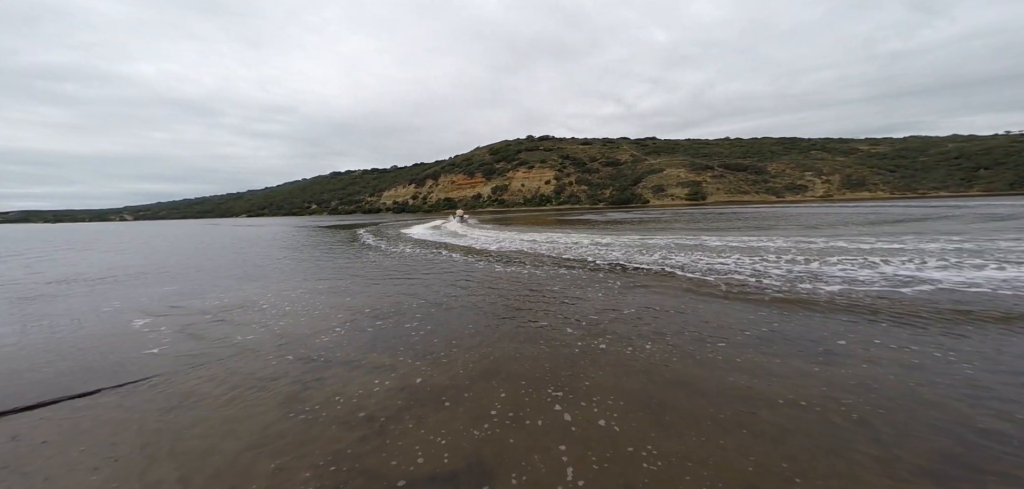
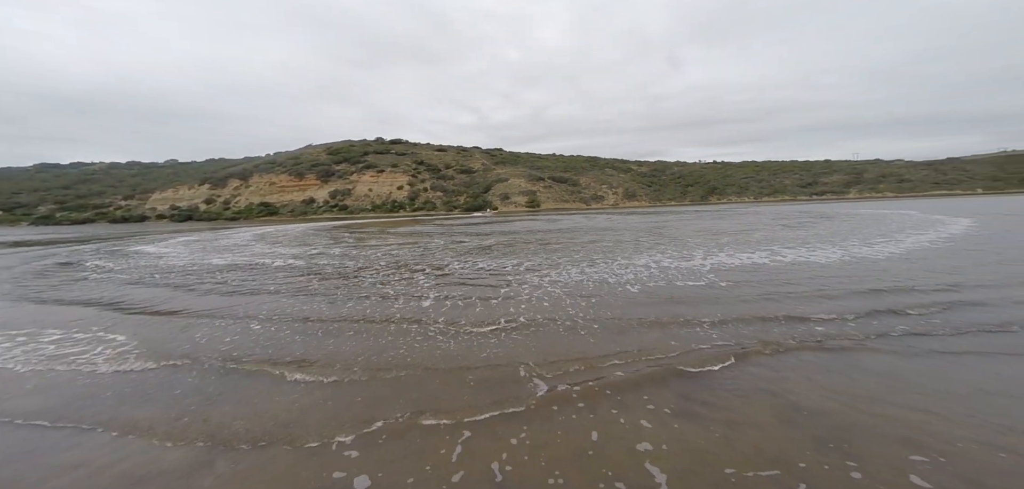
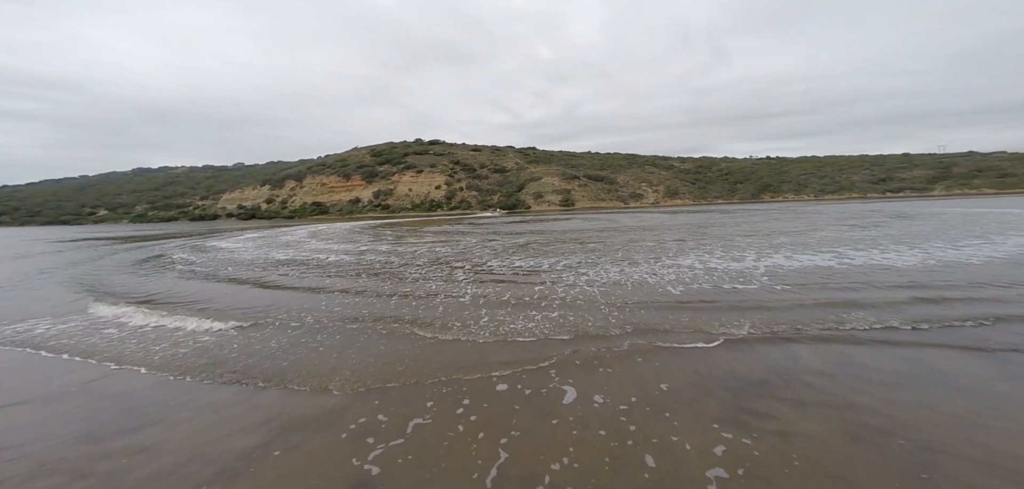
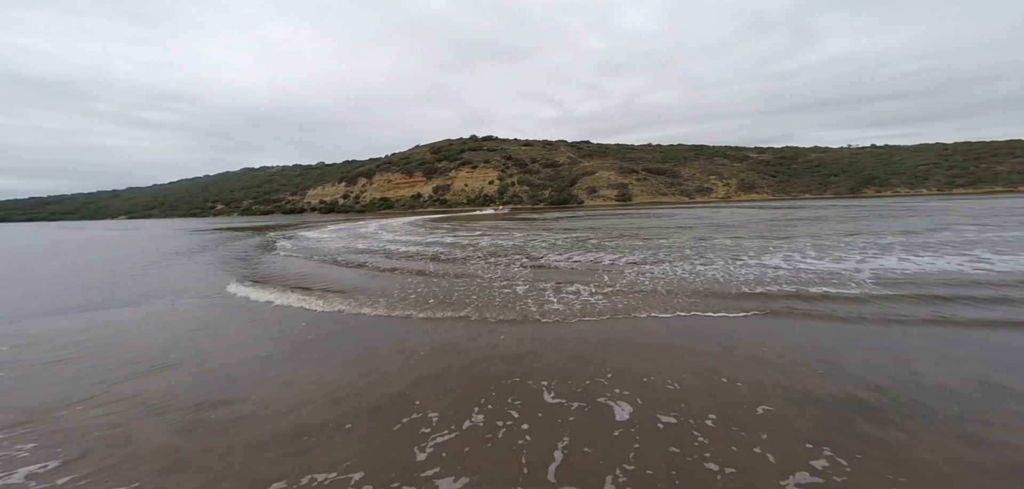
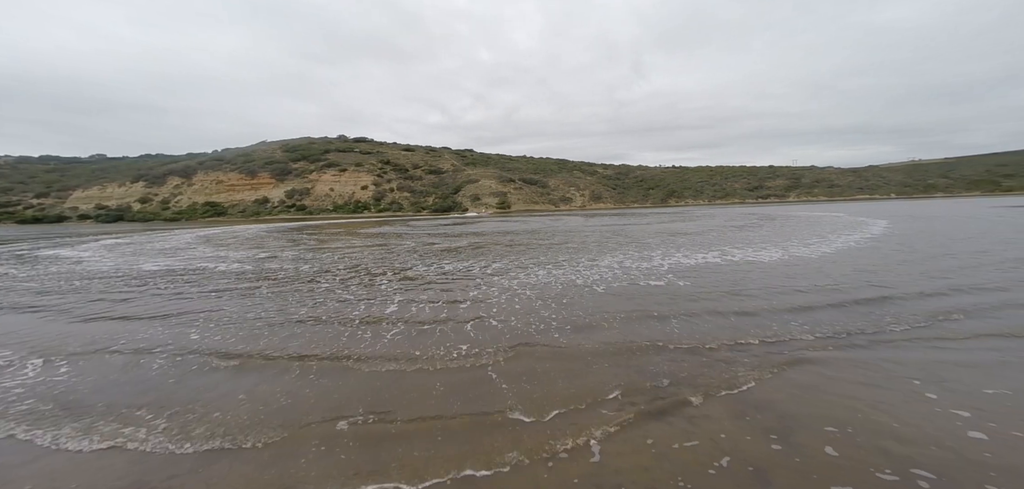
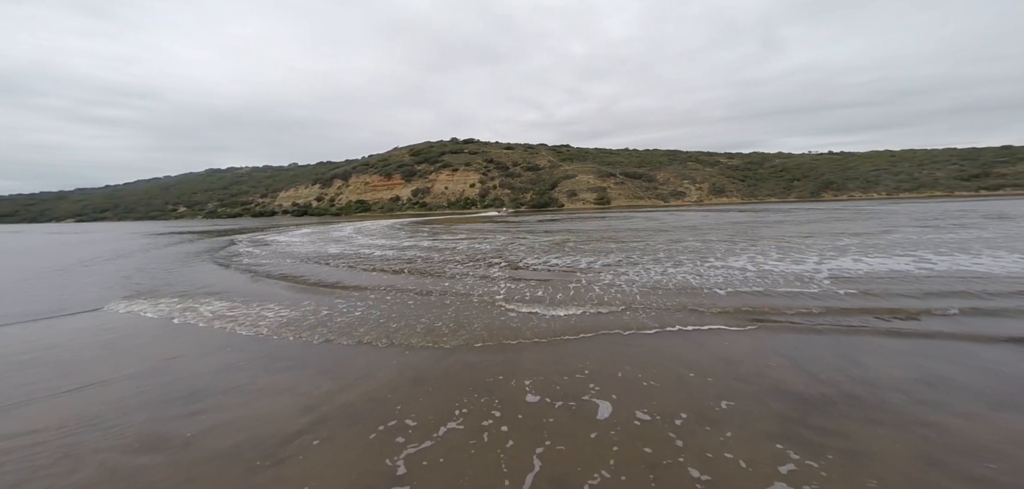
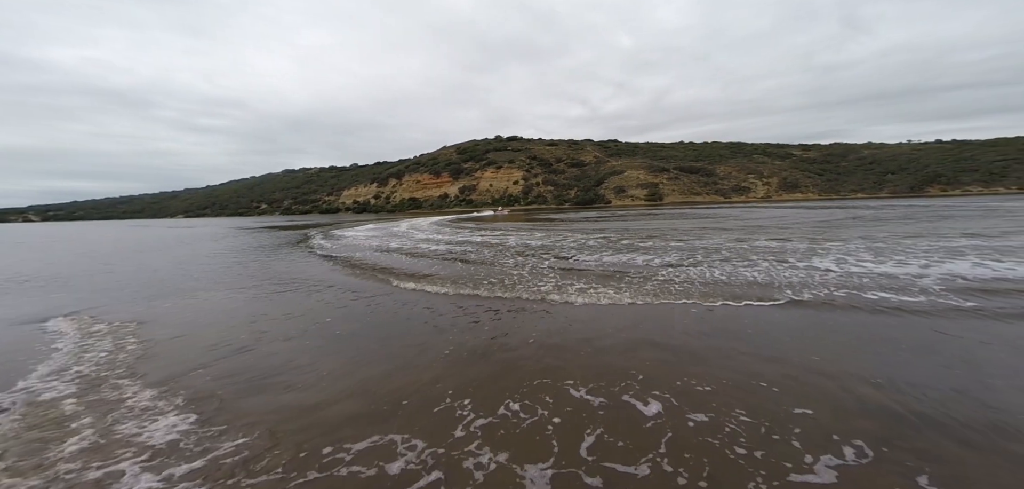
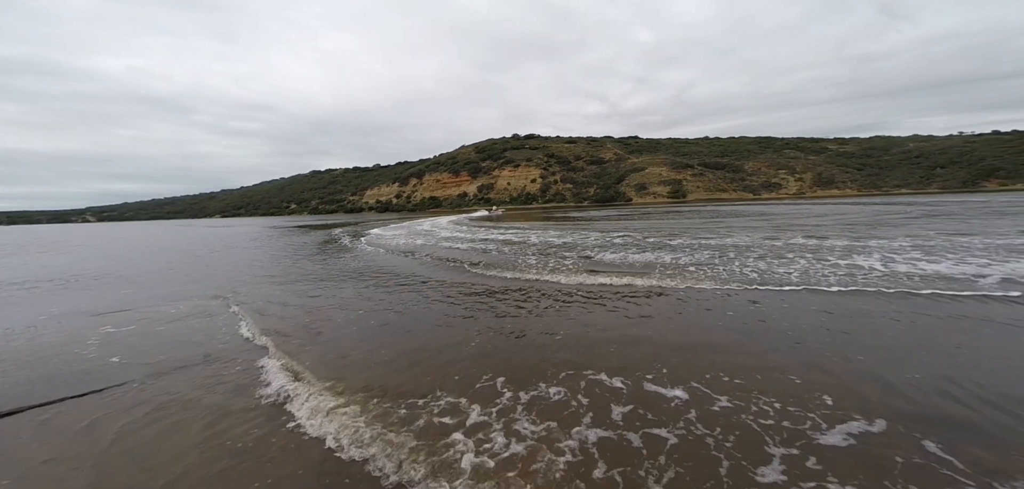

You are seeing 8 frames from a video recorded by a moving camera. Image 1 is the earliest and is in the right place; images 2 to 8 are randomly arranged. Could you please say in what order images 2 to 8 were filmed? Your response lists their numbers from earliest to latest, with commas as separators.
8, 7, 4, 6, 3, 2, 5
